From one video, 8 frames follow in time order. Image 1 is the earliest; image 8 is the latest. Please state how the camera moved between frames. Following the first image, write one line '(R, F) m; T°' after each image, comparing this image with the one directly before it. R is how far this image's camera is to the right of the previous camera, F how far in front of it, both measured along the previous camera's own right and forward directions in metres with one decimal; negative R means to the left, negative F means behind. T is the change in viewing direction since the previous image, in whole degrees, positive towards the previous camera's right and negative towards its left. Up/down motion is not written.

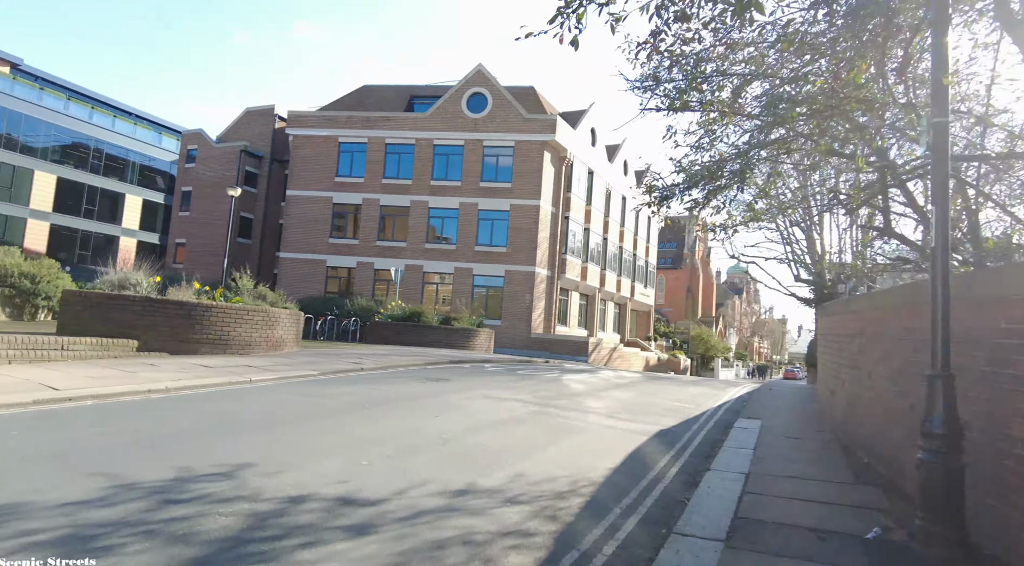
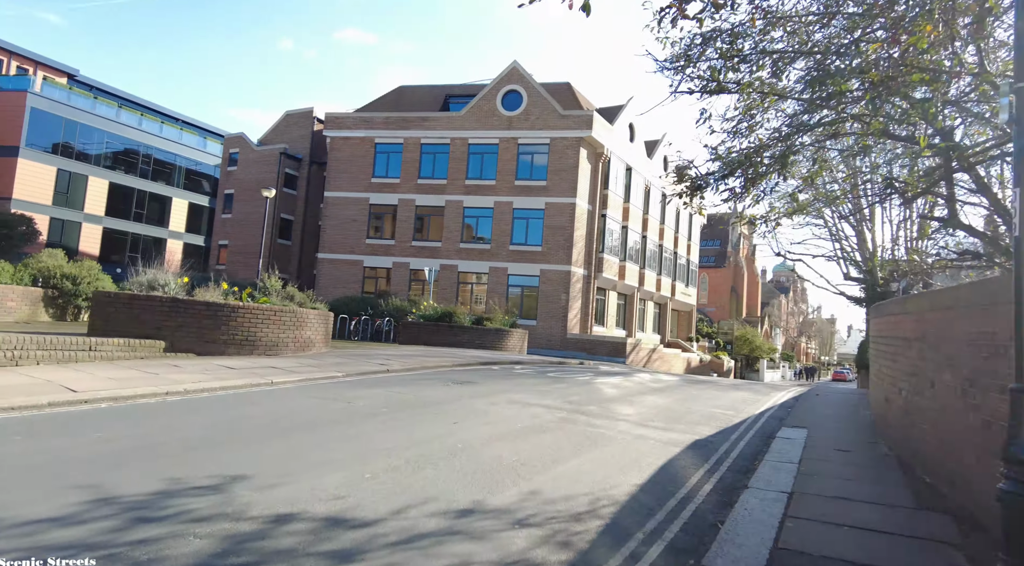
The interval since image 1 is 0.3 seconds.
(+0.2, +0.5) m; -3°
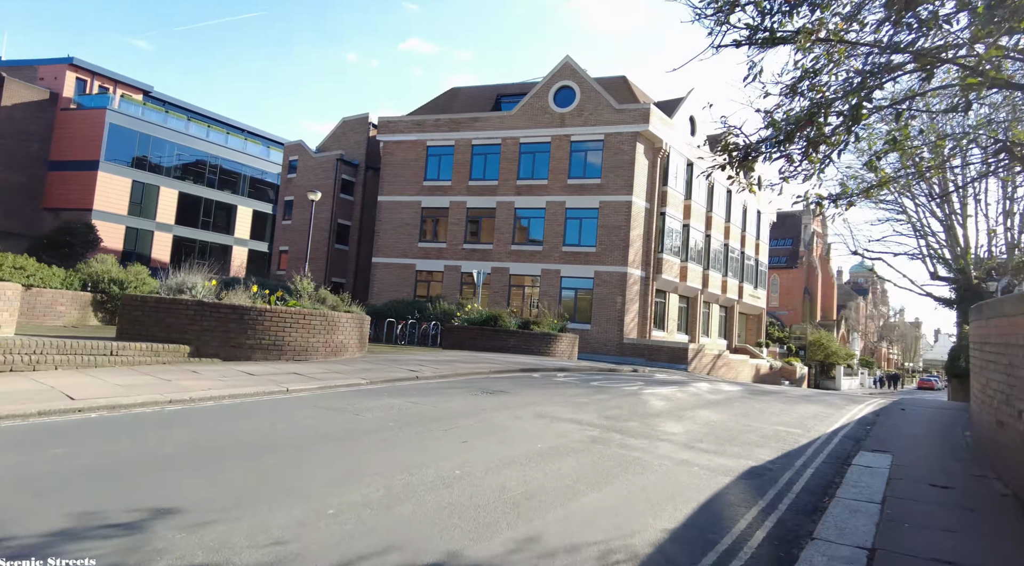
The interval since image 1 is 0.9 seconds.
(+0.5, +1.2) m; -5°
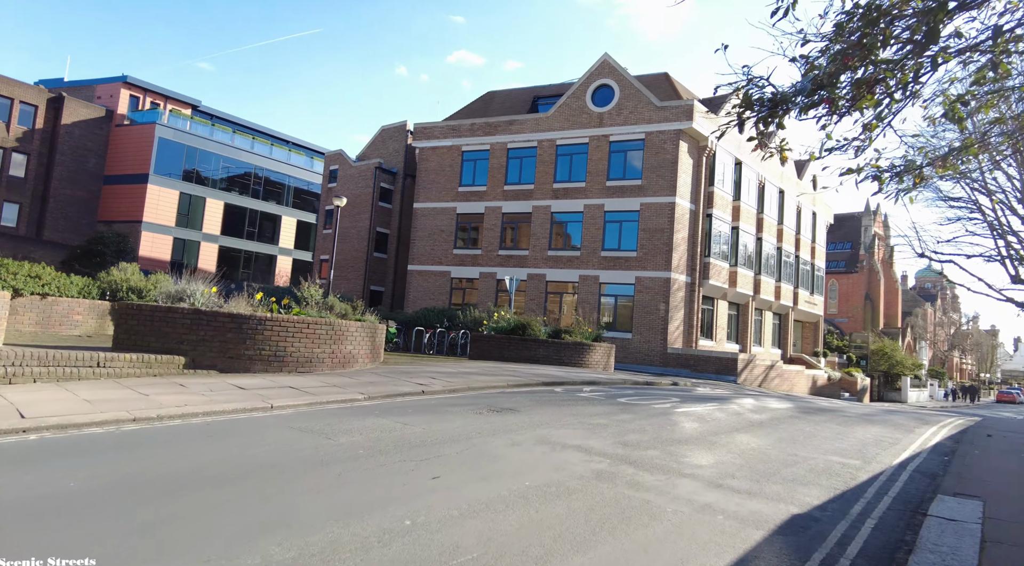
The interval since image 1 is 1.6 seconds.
(+0.6, +1.3) m; -4°
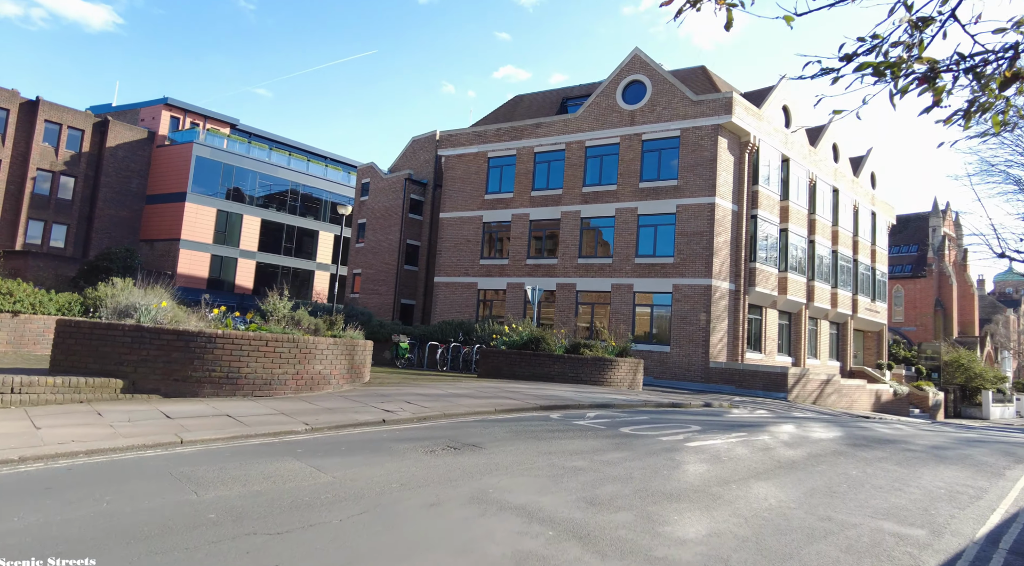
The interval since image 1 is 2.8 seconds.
(+1.1, +2.0) m; -4°
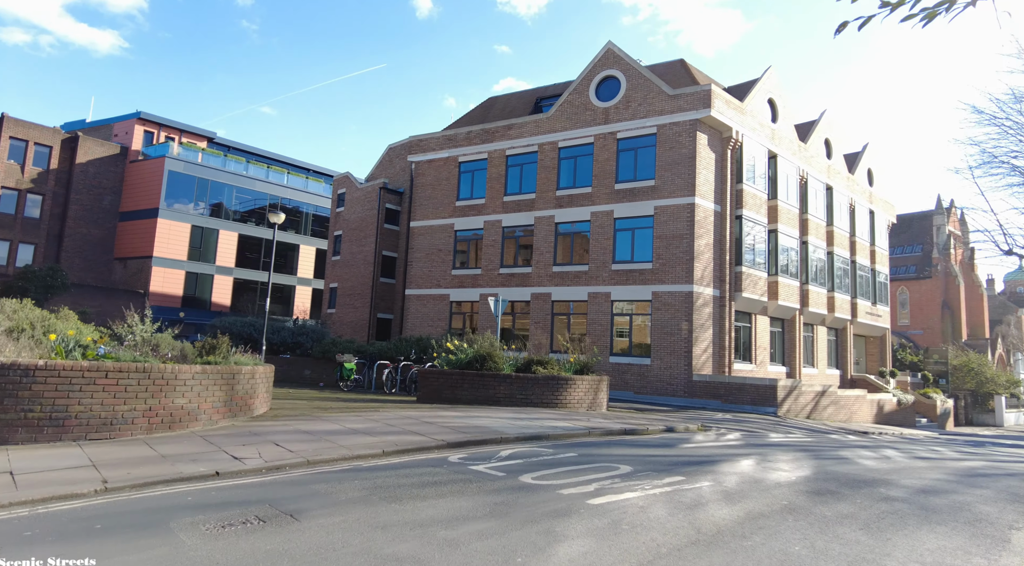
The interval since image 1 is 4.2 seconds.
(+1.6, +2.1) m; -1°
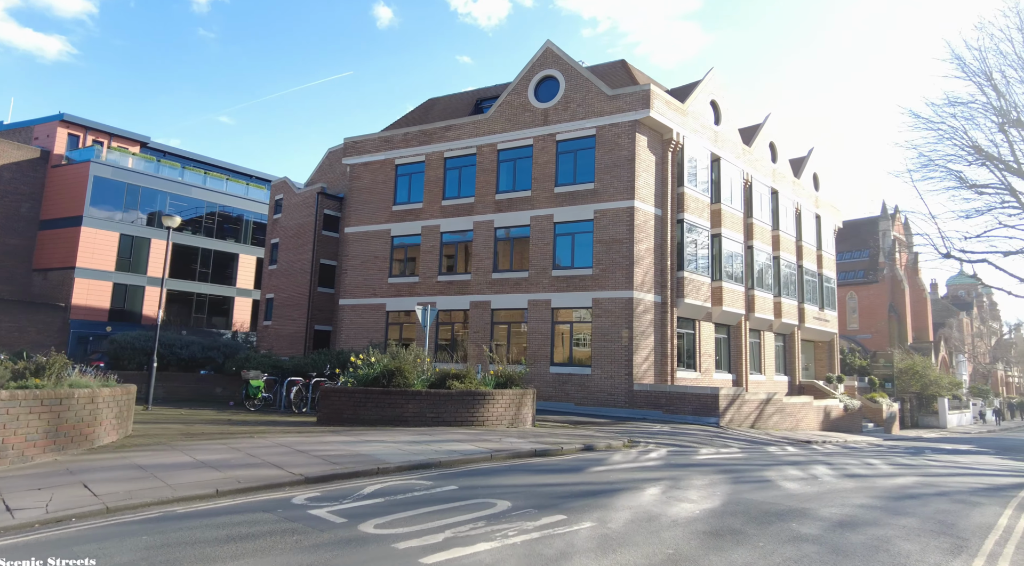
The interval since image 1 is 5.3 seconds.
(+1.2, +1.3) m; +3°
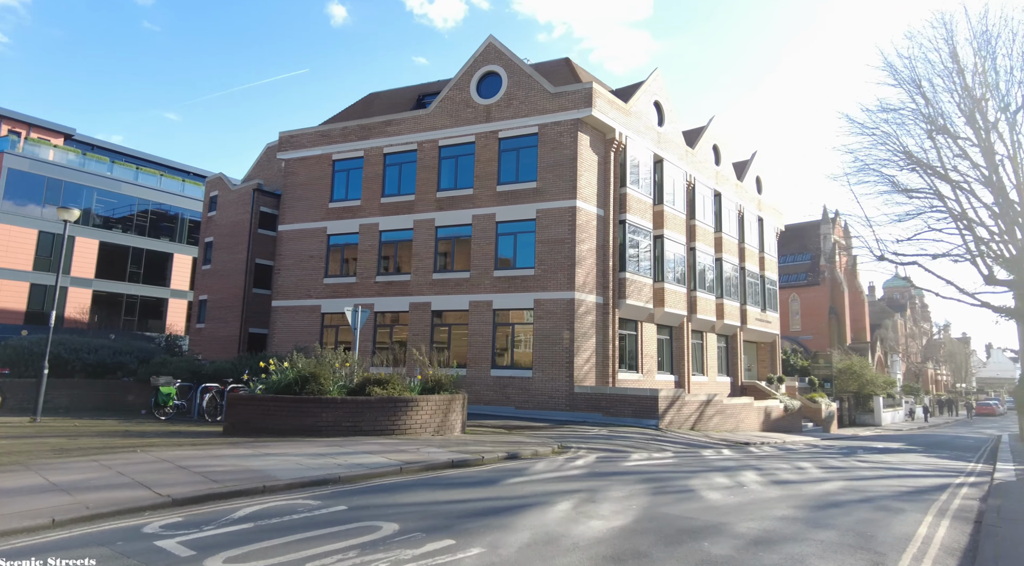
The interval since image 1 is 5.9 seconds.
(+0.6, +0.7) m; +4°
